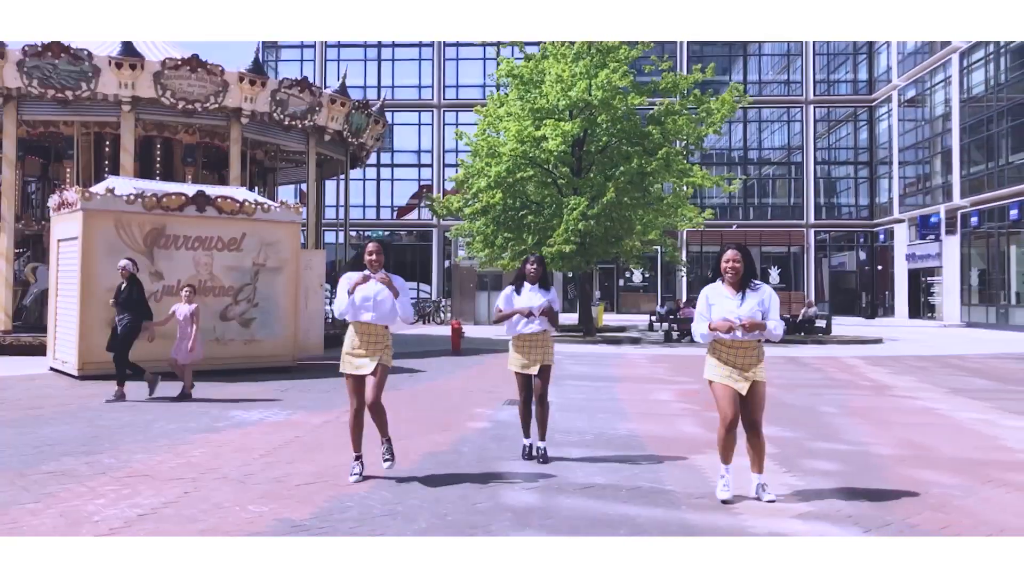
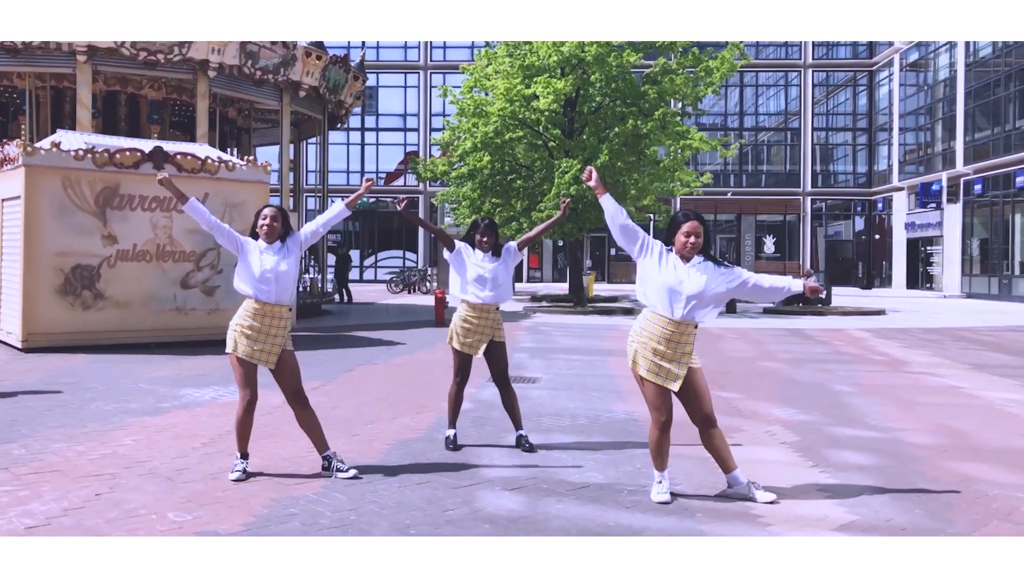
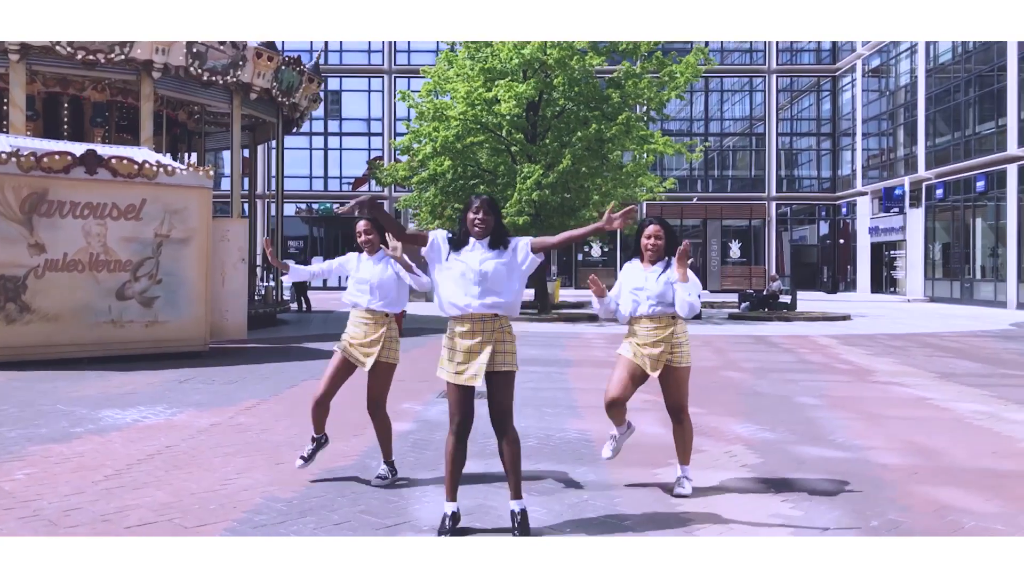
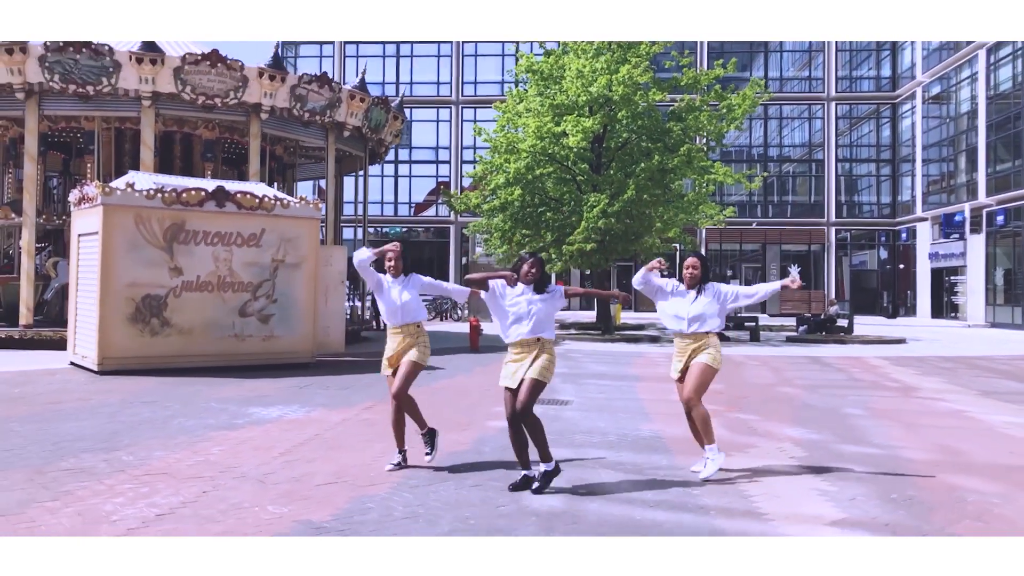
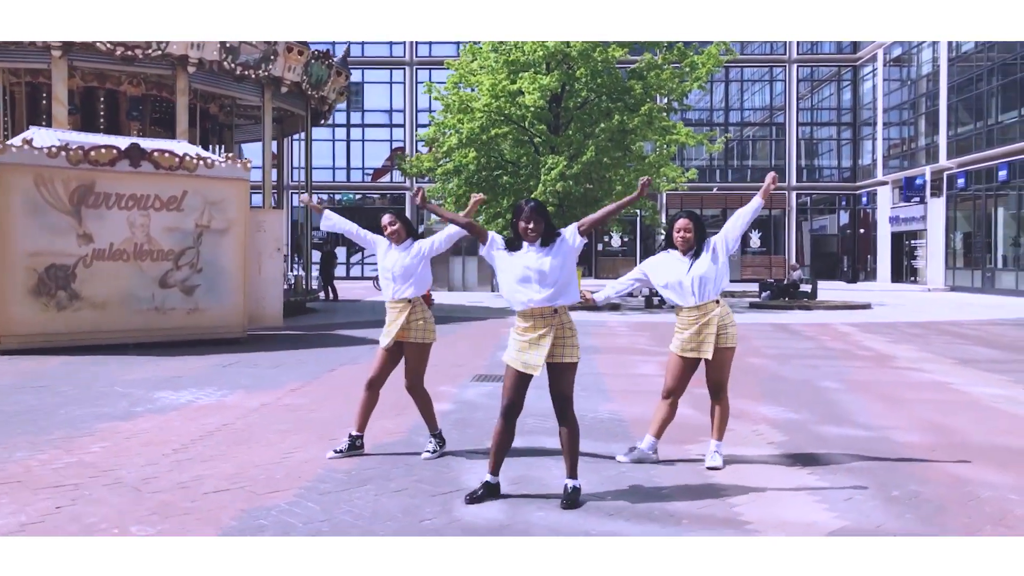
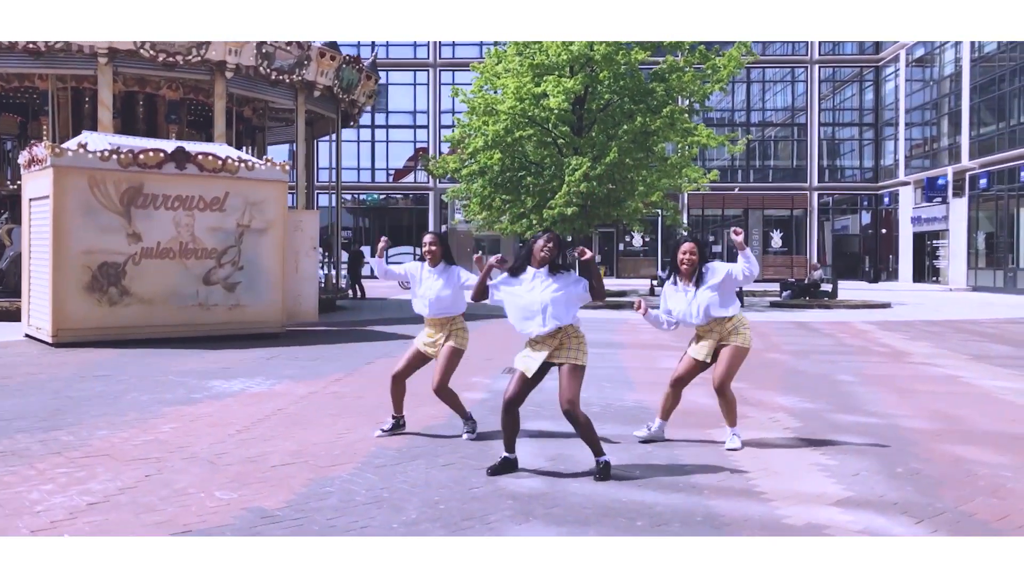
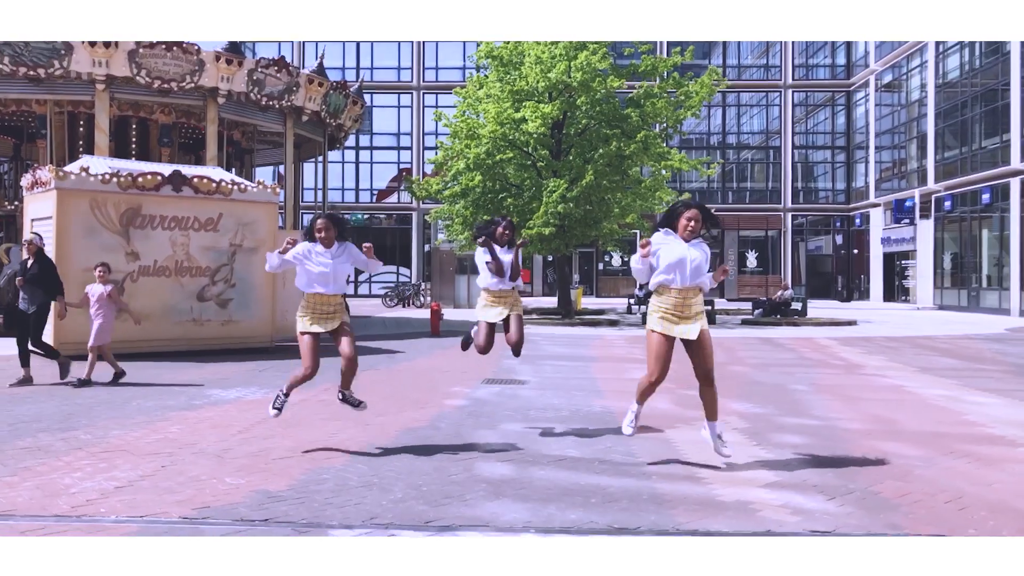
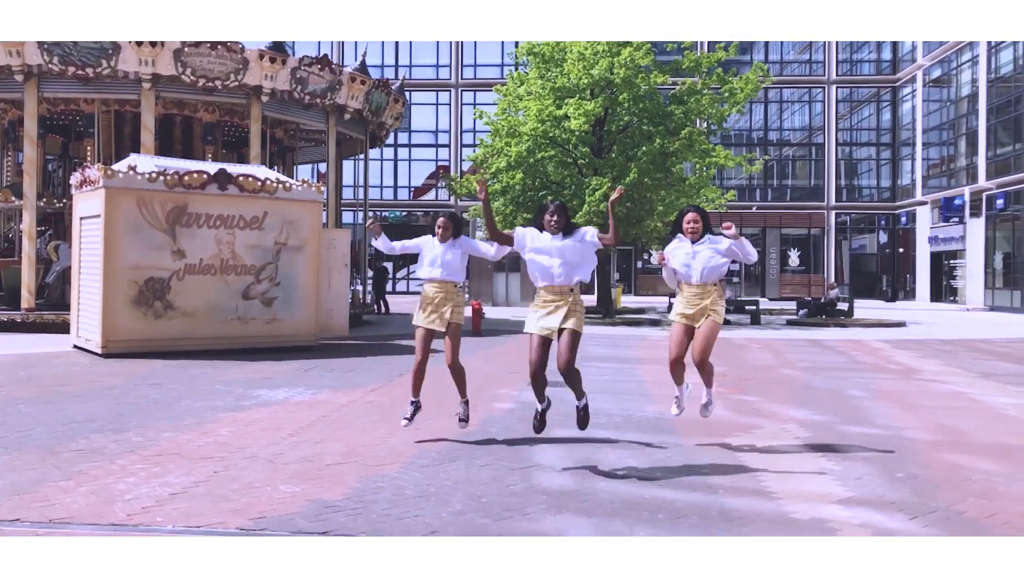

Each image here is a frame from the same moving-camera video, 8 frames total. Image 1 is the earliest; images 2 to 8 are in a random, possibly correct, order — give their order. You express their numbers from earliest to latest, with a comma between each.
7, 2, 4, 8, 6, 5, 3
